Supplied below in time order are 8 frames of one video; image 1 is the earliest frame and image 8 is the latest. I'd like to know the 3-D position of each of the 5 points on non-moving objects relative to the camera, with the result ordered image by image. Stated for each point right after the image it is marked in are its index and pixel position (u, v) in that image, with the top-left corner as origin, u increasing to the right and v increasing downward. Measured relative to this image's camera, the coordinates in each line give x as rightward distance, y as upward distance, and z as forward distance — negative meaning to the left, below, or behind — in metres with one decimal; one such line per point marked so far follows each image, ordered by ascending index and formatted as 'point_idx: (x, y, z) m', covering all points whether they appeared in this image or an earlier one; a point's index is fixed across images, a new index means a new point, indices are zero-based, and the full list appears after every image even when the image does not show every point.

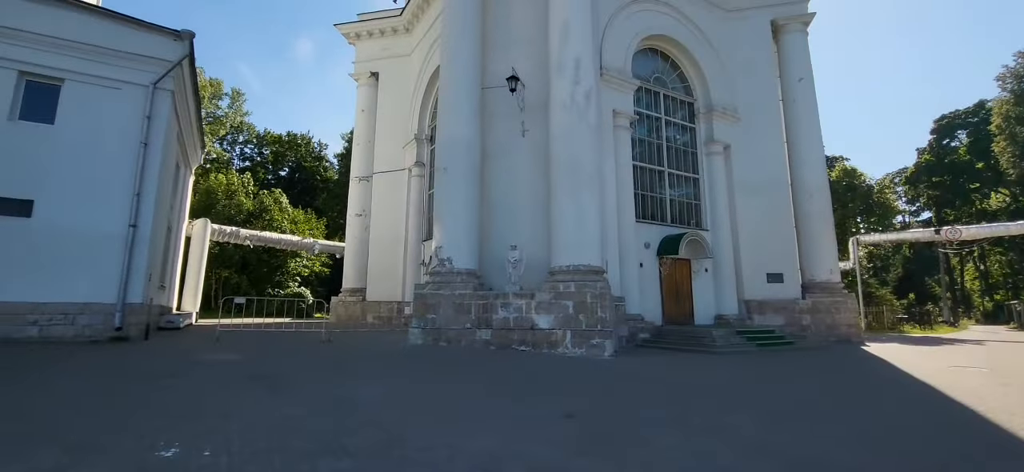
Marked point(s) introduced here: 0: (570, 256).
0: (+1.2, -0.4, +10.7) m
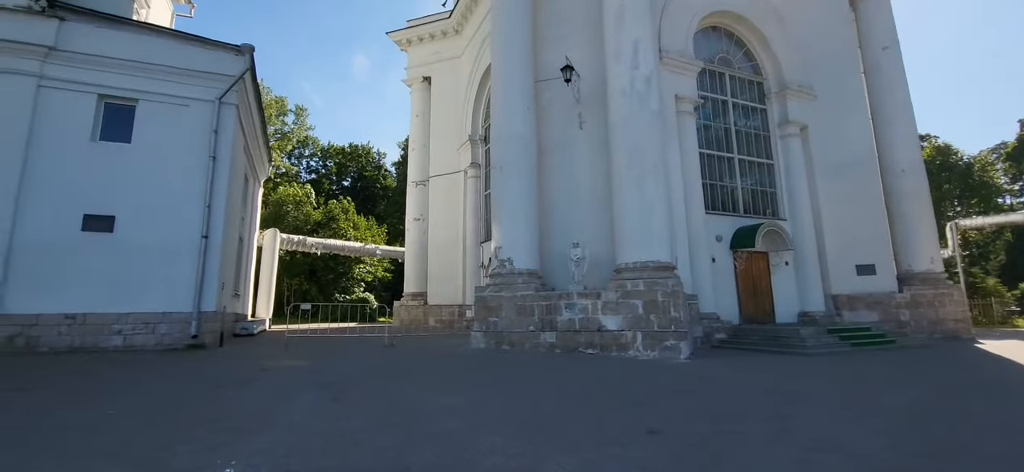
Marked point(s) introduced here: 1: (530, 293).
0: (+2.5, -0.3, +10.0) m
1: (+0.4, -1.2, +10.5) m
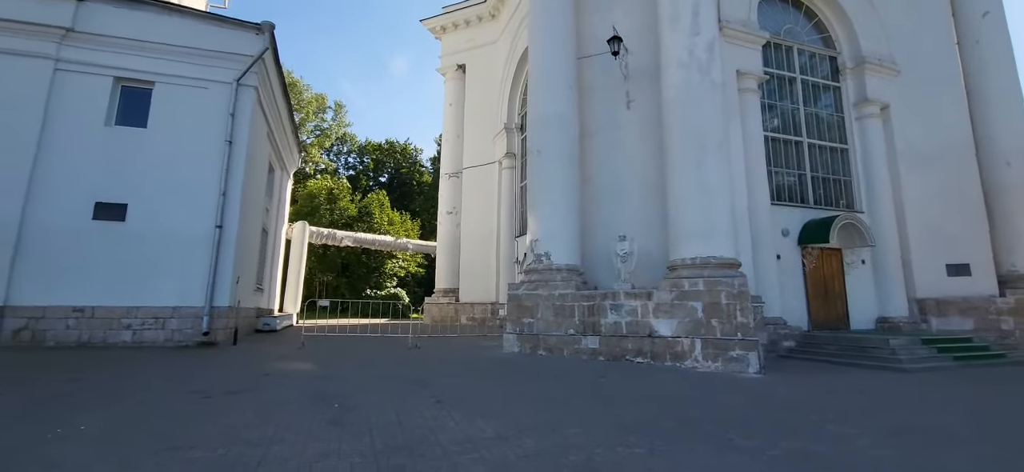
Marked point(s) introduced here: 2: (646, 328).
0: (+3.2, -0.2, +8.6) m
1: (+1.1, -1.0, +9.3) m
2: (+2.3, -1.6, +8.5) m
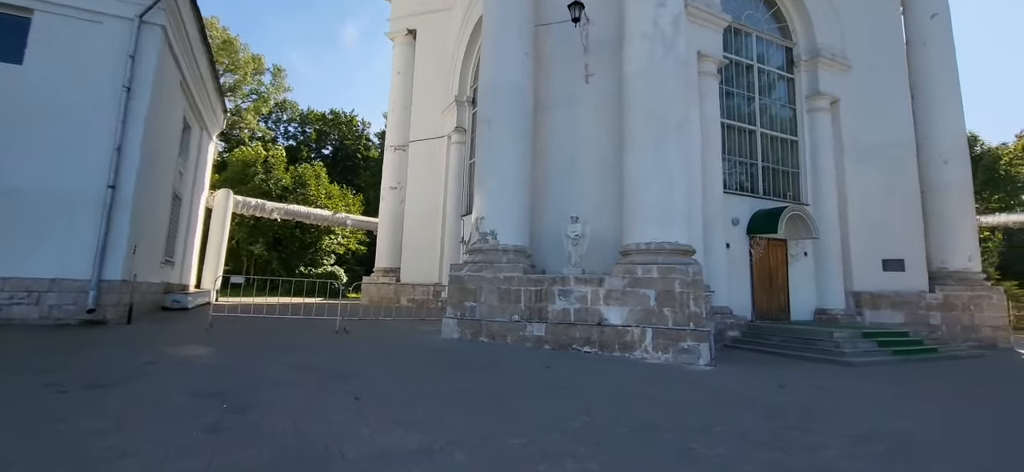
0: (+2.3, +0.1, +8.2) m
1: (+0.1, -0.7, +8.6) m
2: (+1.3, -1.3, +8.0) m
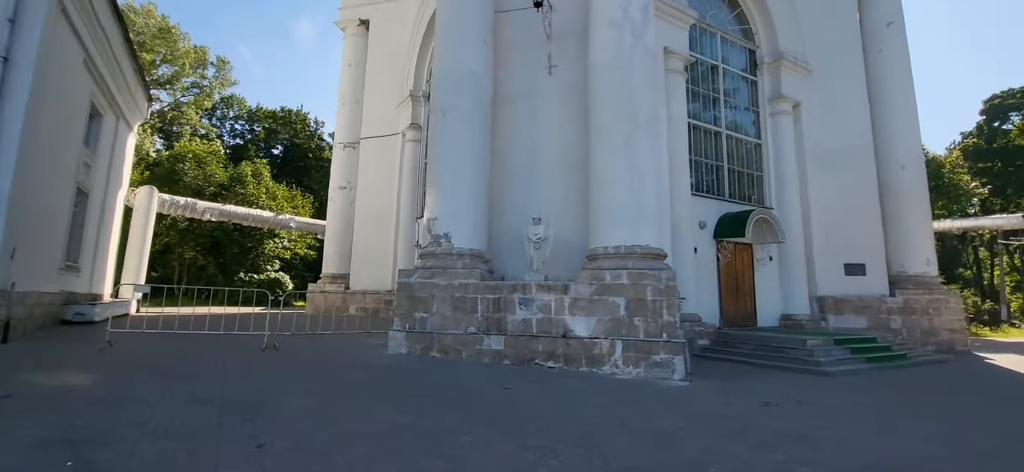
0: (+1.6, +0.1, +7.5) m
1: (-0.6, -0.7, +7.7) m
2: (+0.7, -1.3, +7.2) m
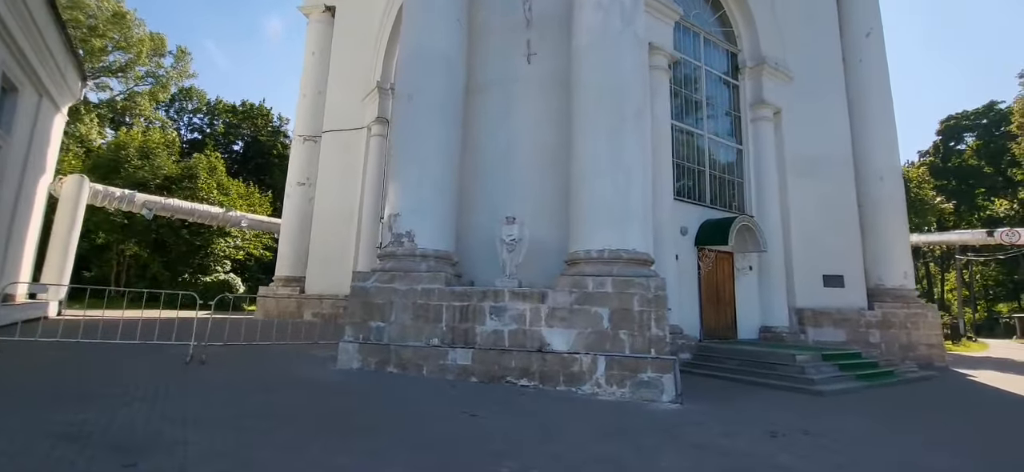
0: (+1.2, 0.0, +6.7) m
1: (-1.0, -0.7, +6.8) m
2: (+0.3, -1.3, +6.4) m
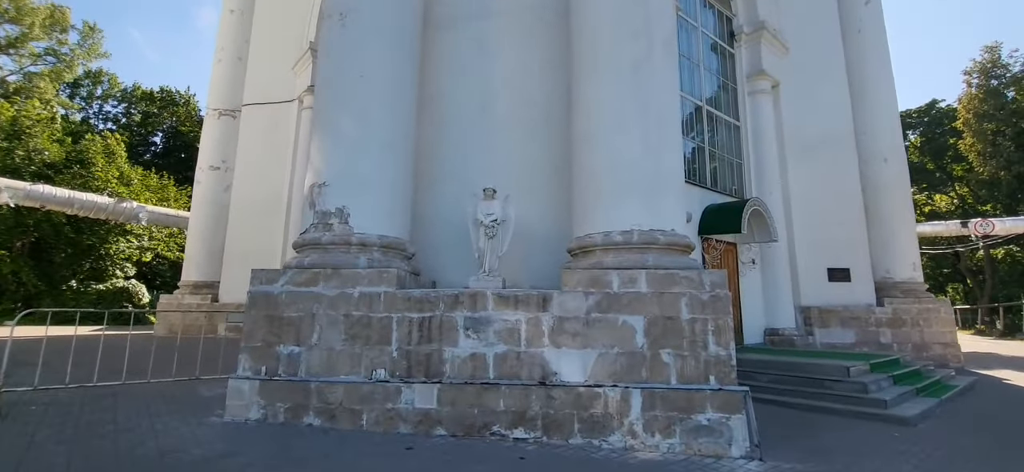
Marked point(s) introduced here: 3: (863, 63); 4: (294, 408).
0: (+1.1, +0.2, +4.7) m
1: (-1.2, -0.5, +4.5) m
2: (+0.2, -1.1, +4.2) m
3: (+8.8, +4.3, +12.5) m
4: (-1.9, -1.5, +4.4) m
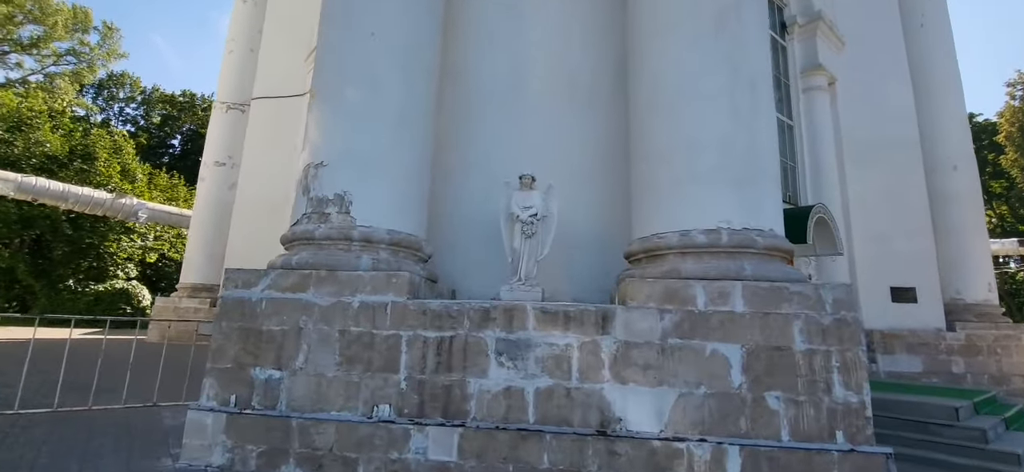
0: (+1.4, +0.2, +3.6) m
1: (-0.8, -0.5, +3.5) m
2: (+0.5, -1.1, +3.1) m
3: (+9.4, +4.0, +11.3) m
4: (-1.6, -1.4, +3.3) m
